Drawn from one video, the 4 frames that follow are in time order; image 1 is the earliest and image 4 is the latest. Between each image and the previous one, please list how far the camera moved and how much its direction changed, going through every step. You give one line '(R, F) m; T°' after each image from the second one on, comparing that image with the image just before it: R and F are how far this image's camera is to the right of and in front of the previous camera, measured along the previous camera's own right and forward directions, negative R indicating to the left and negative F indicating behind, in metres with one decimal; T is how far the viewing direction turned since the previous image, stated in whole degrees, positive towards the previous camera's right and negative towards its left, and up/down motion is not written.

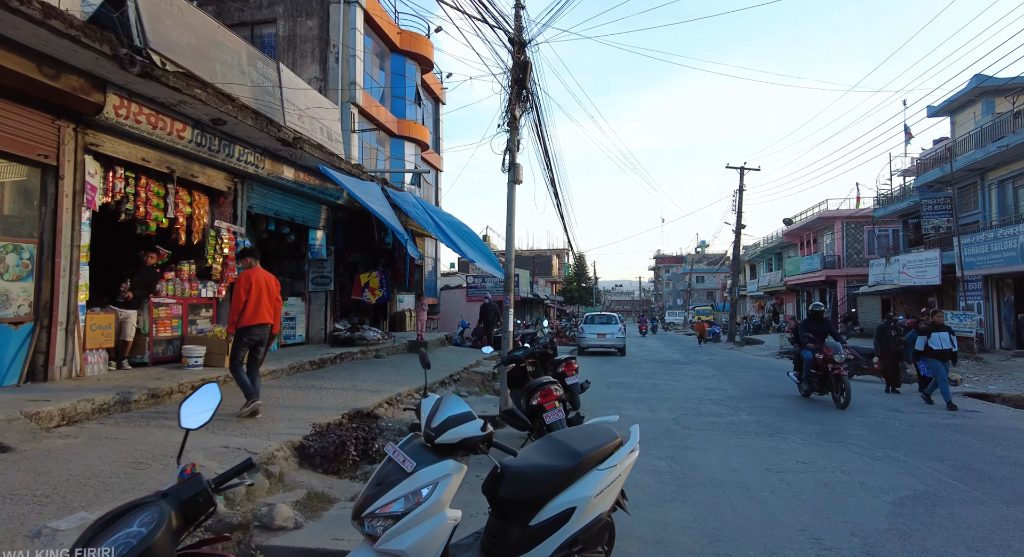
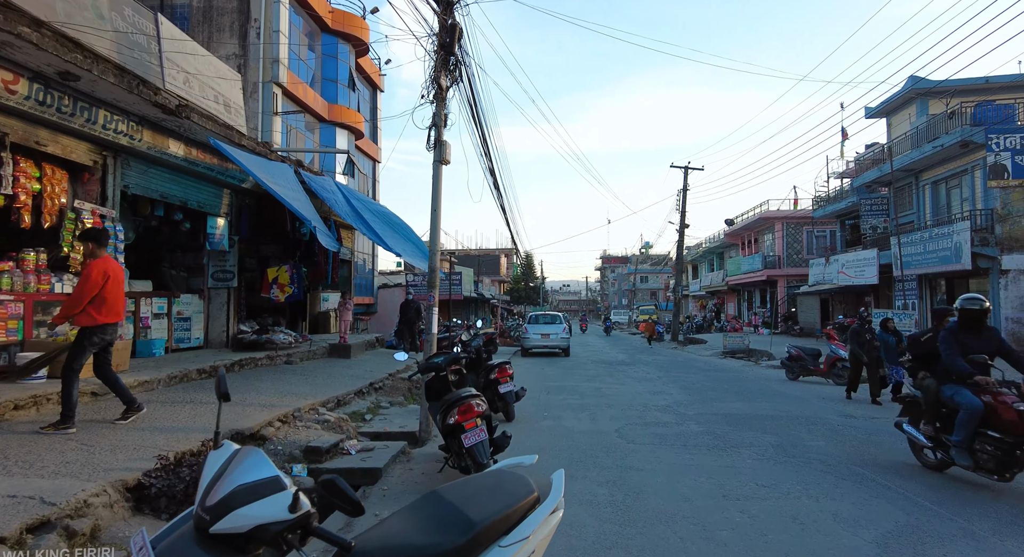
(+0.3, +1.1) m; +5°
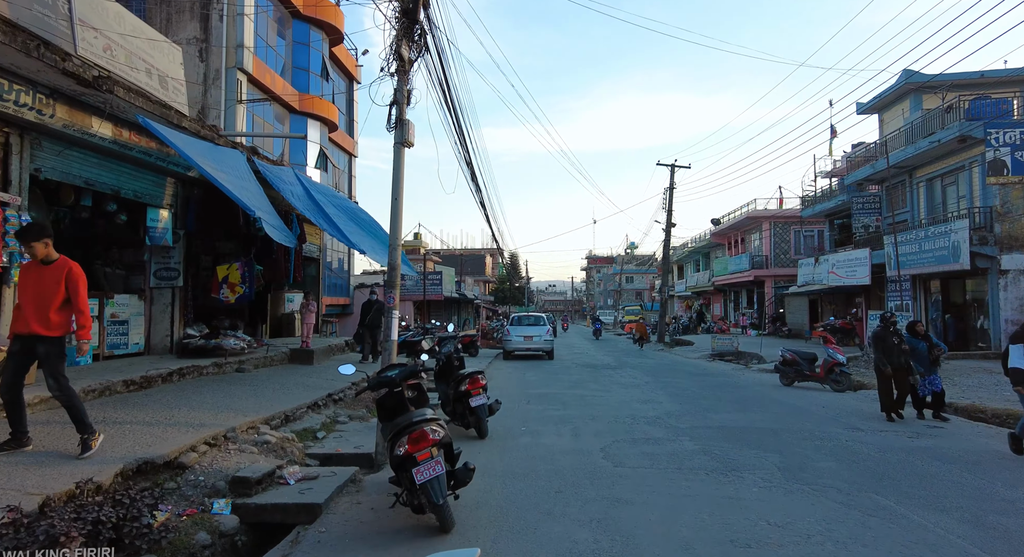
(+0.2, +0.9) m; +1°
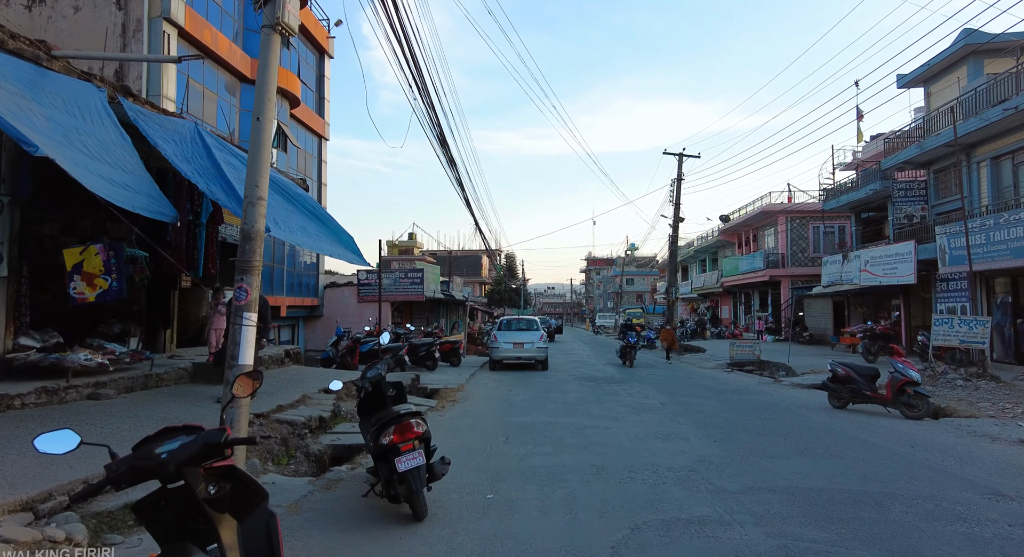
(+0.4, +2.9) m; 0°
